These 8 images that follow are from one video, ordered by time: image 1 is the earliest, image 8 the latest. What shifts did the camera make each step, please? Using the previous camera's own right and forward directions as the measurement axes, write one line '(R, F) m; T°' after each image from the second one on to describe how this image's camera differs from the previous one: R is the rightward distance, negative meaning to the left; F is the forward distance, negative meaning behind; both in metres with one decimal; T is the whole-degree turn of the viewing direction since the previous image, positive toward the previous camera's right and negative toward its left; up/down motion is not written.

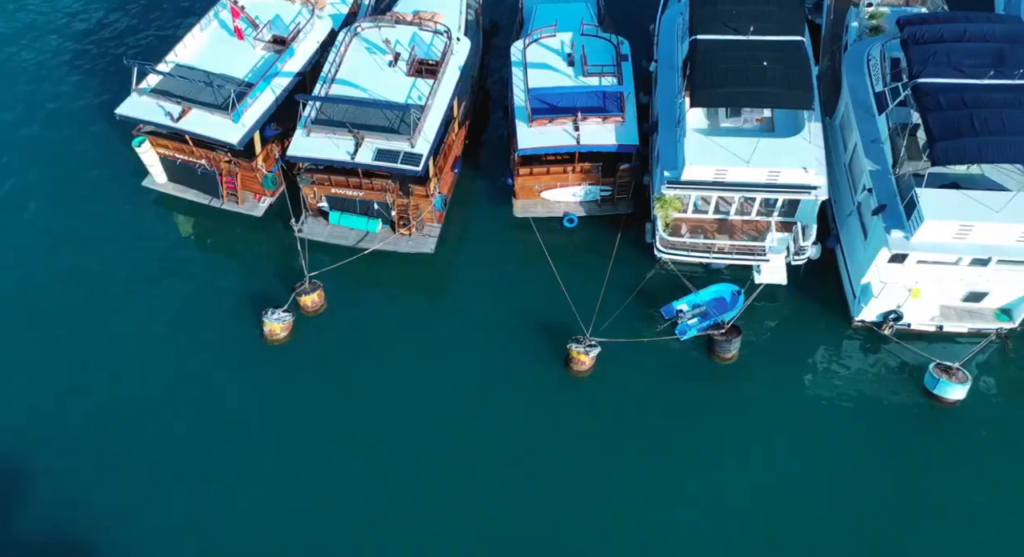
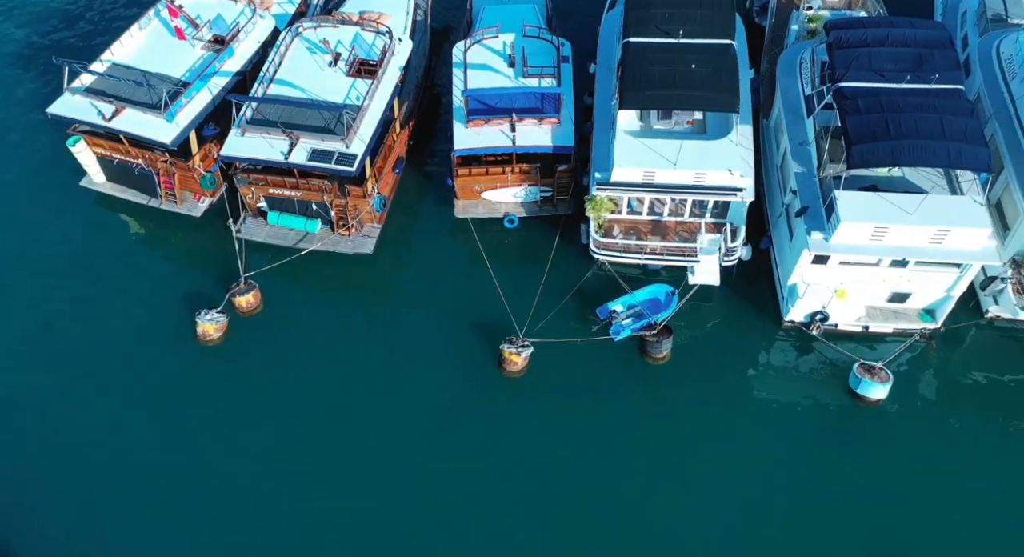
(+1.4, -0.1) m; +1°
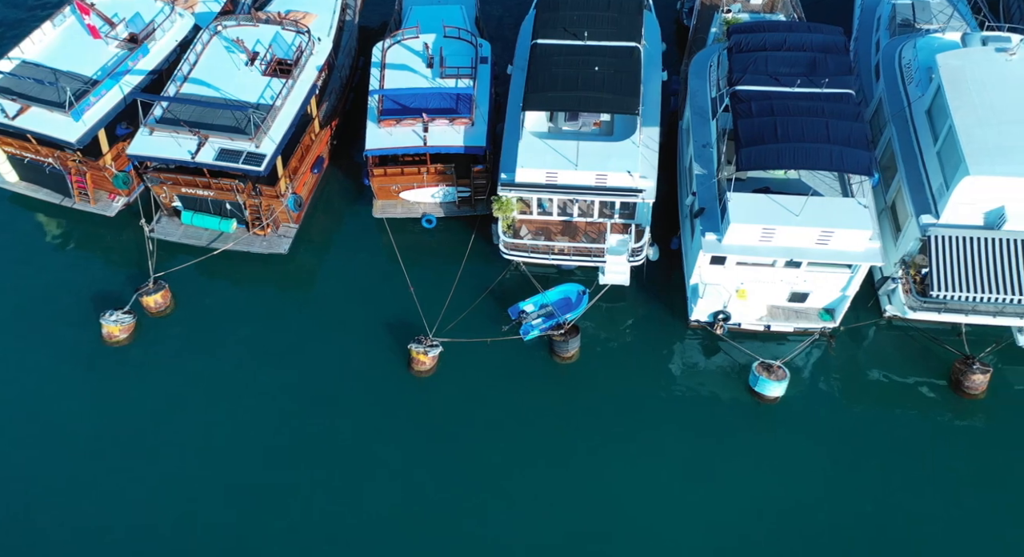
(+1.9, -0.2) m; +2°
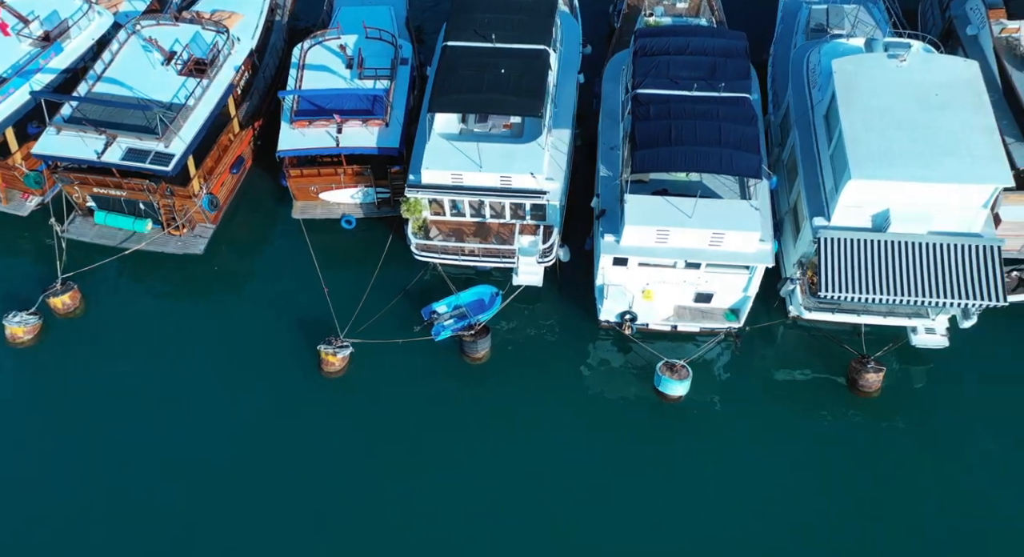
(+1.8, -0.2) m; +2°
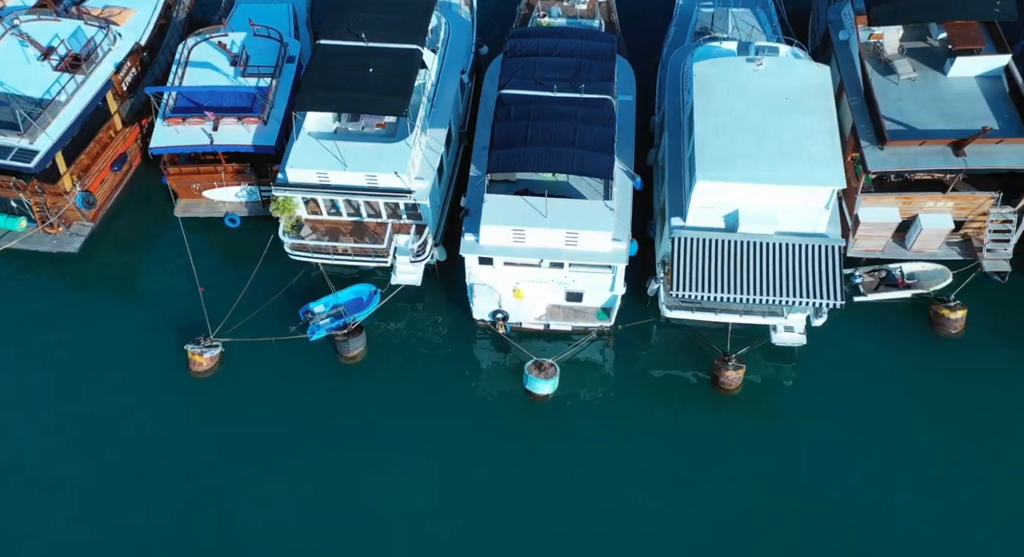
(+2.6, -0.2) m; +3°
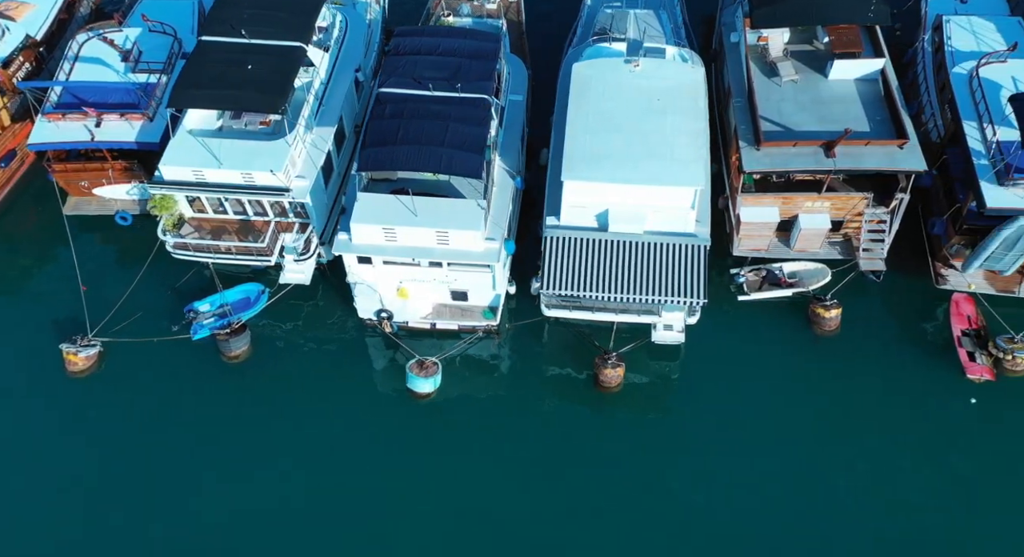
(+2.3, -0.1) m; +2°
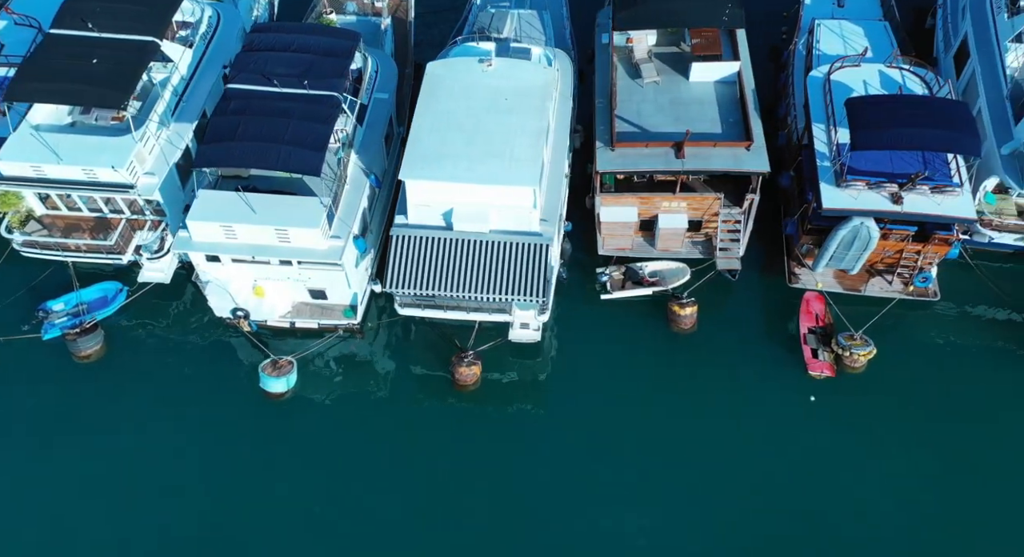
(+2.8, -0.1) m; +3°
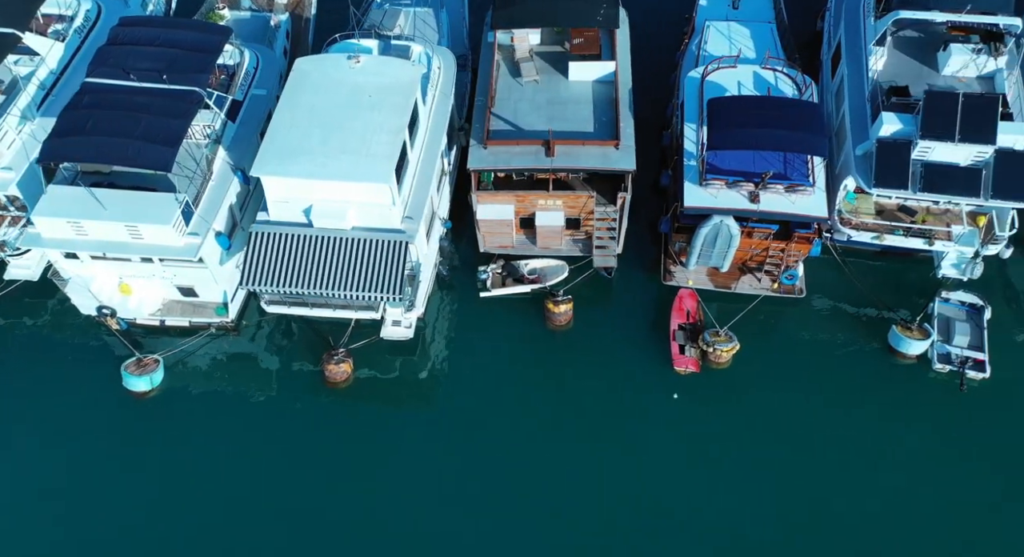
(+2.5, -0.1) m; +3°
